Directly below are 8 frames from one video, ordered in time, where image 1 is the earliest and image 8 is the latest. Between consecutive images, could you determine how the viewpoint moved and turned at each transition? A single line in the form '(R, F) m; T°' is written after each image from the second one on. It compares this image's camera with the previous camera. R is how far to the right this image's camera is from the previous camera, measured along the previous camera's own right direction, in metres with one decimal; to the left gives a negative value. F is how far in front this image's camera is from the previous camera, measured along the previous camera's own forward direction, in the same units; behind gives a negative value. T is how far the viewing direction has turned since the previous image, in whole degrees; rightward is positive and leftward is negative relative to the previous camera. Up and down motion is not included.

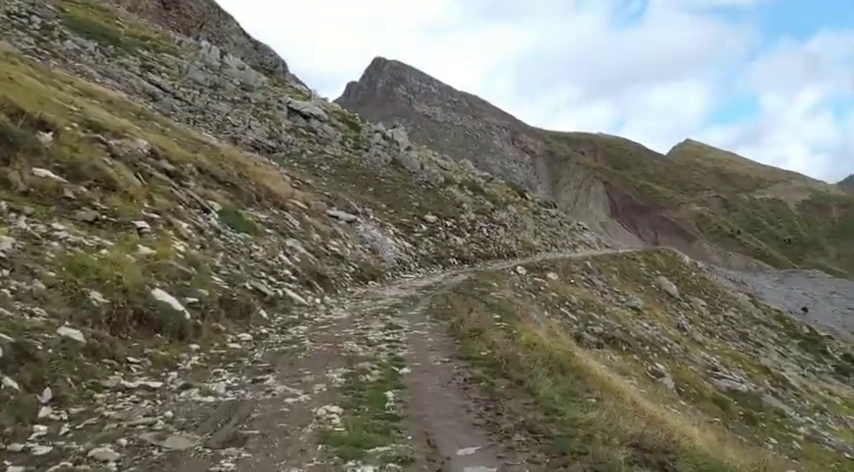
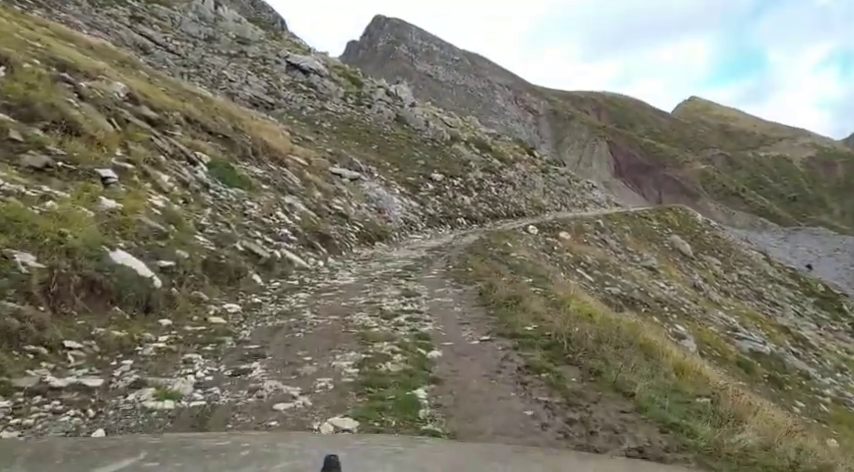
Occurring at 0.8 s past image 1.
(-0.3, +1.7) m; 0°
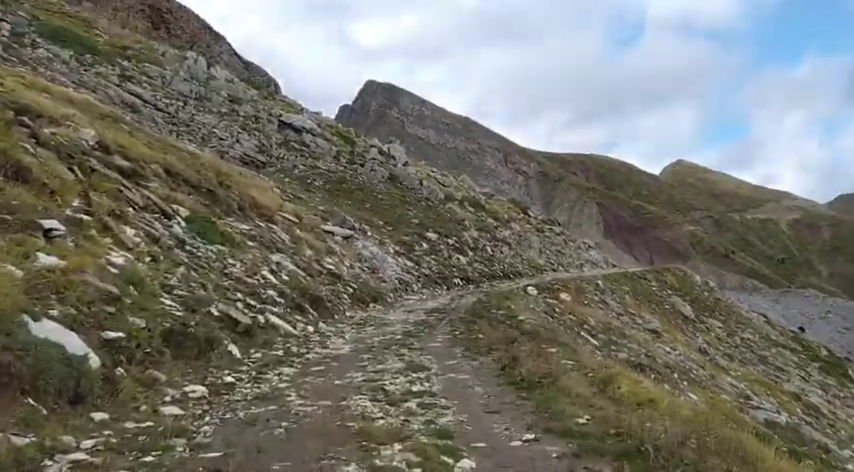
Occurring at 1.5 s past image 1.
(-0.2, +1.4) m; +1°
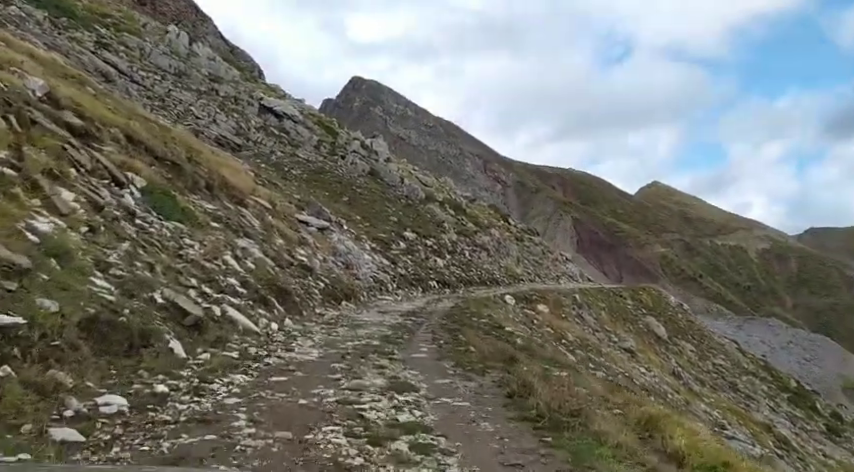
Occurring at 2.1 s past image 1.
(-0.2, +1.5) m; +2°
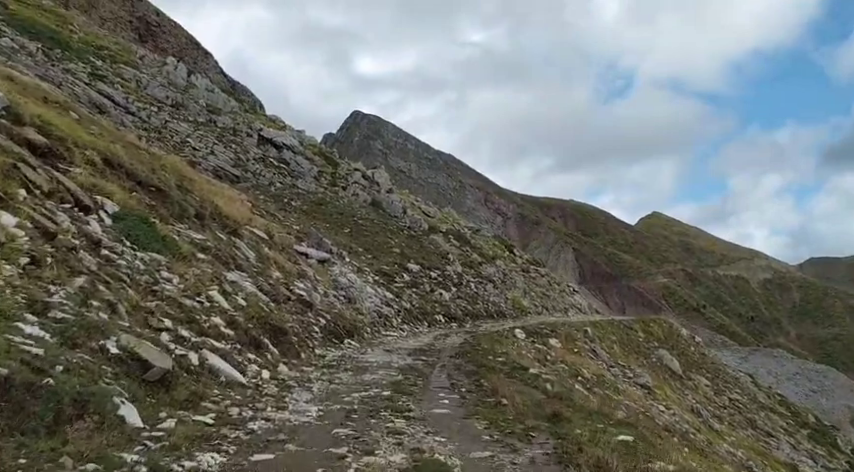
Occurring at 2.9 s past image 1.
(-0.2, +1.6) m; 0°
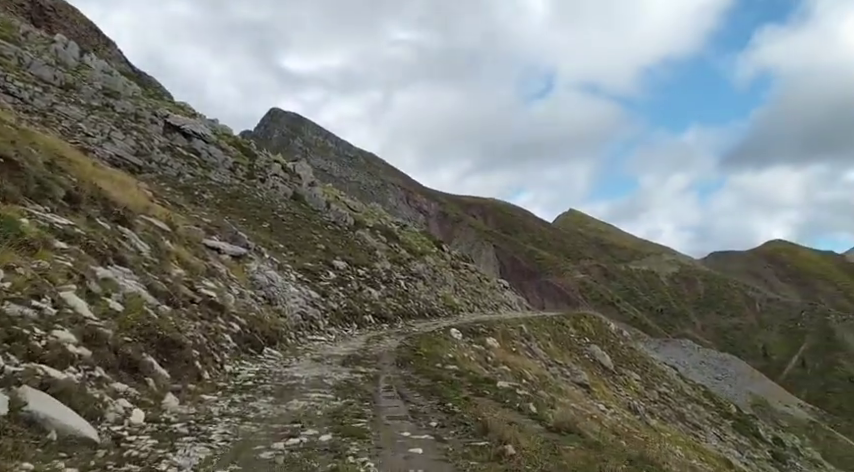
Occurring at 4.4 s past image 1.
(-0.3, +2.7) m; +7°
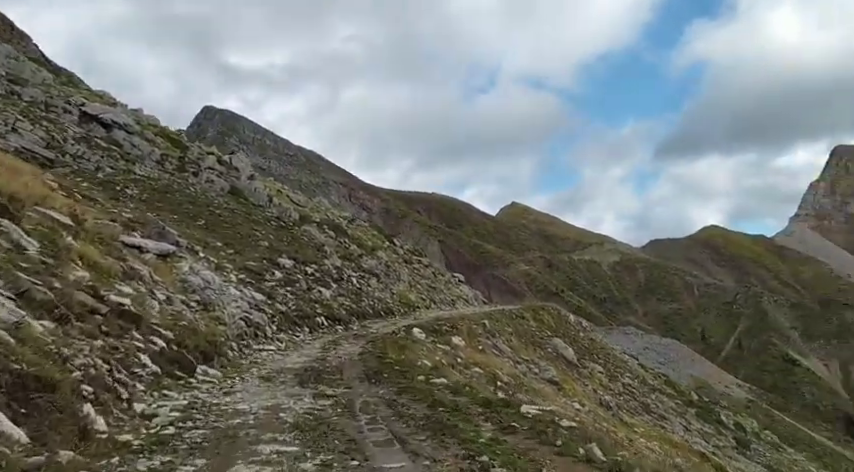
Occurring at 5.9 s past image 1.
(-0.6, +2.9) m; +5°
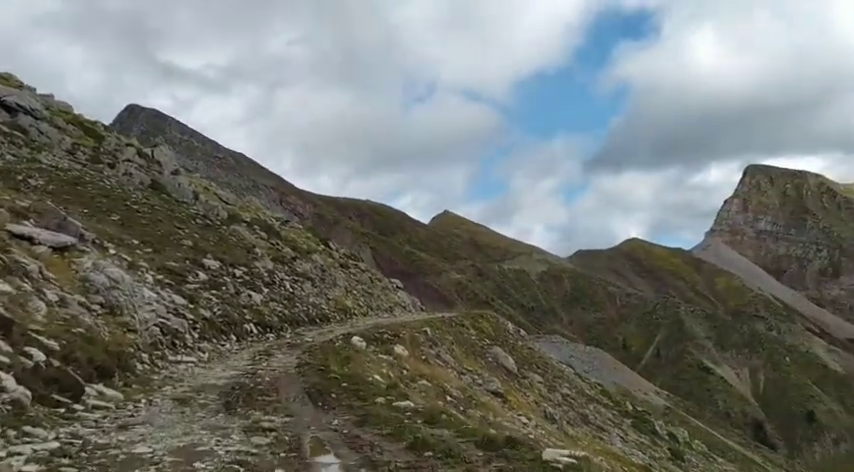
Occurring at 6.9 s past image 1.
(-0.5, +2.2) m; +6°
